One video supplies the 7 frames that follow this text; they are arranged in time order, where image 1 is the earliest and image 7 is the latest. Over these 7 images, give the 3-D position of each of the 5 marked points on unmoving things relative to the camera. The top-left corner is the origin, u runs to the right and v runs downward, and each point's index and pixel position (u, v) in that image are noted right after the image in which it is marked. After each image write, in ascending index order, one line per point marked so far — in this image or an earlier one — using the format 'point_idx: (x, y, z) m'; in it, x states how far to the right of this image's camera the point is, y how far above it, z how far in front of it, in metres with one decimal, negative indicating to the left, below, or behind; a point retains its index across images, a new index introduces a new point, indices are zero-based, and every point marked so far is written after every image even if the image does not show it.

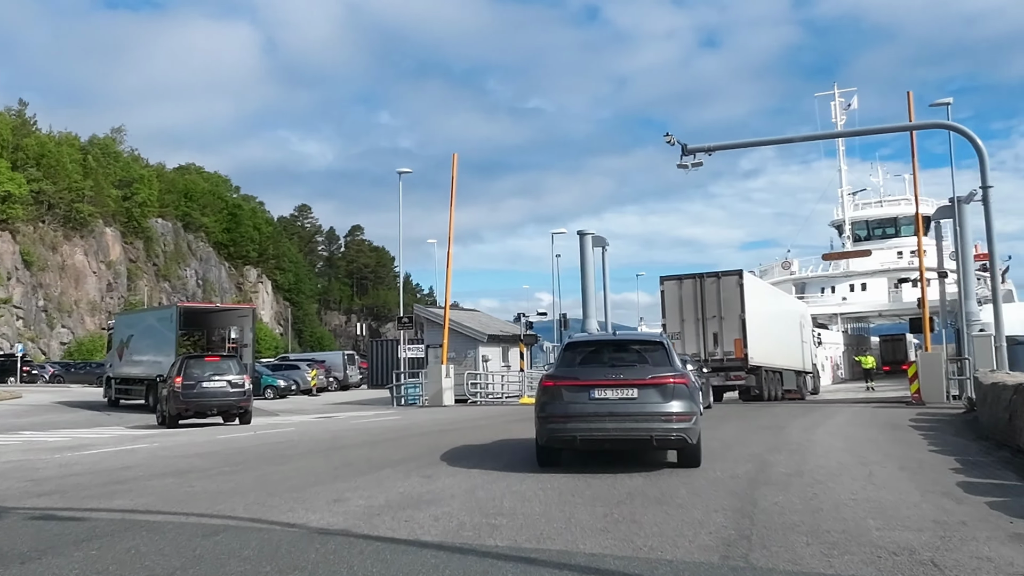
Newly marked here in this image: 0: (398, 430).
0: (-2.2, -2.7, +17.8) m
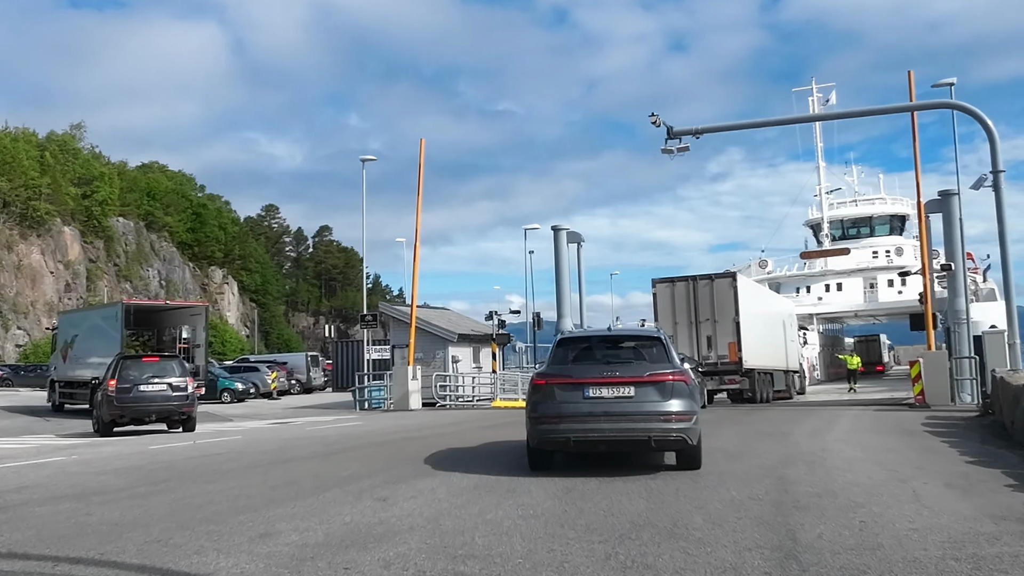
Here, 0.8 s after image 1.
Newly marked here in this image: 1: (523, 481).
0: (-2.7, -2.6, +16.0) m
1: (+0.1, -1.9, +9.1) m
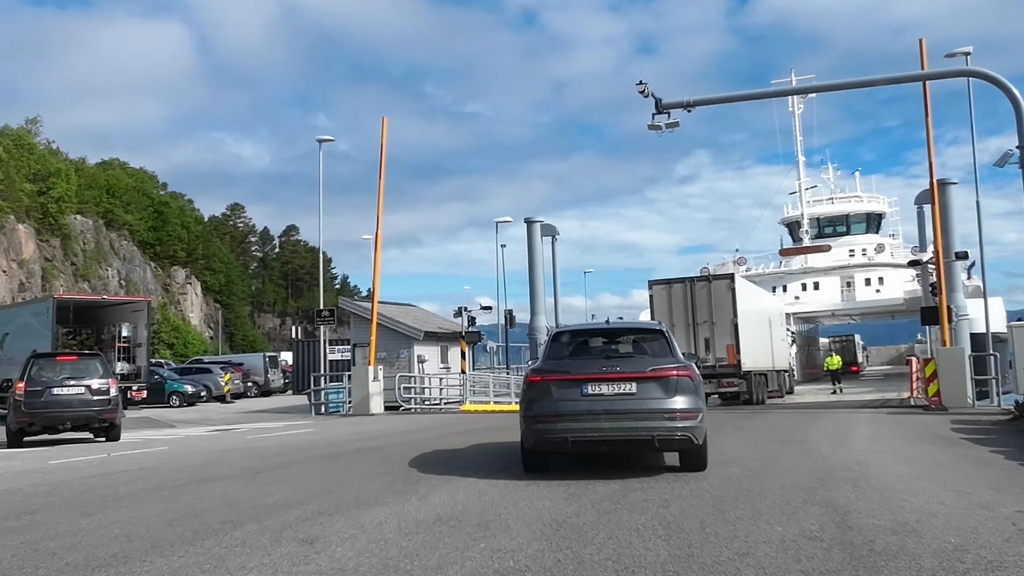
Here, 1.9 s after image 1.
0: (-3.1, -2.4, +13.8) m
1: (-0.1, -1.7, +7.0) m
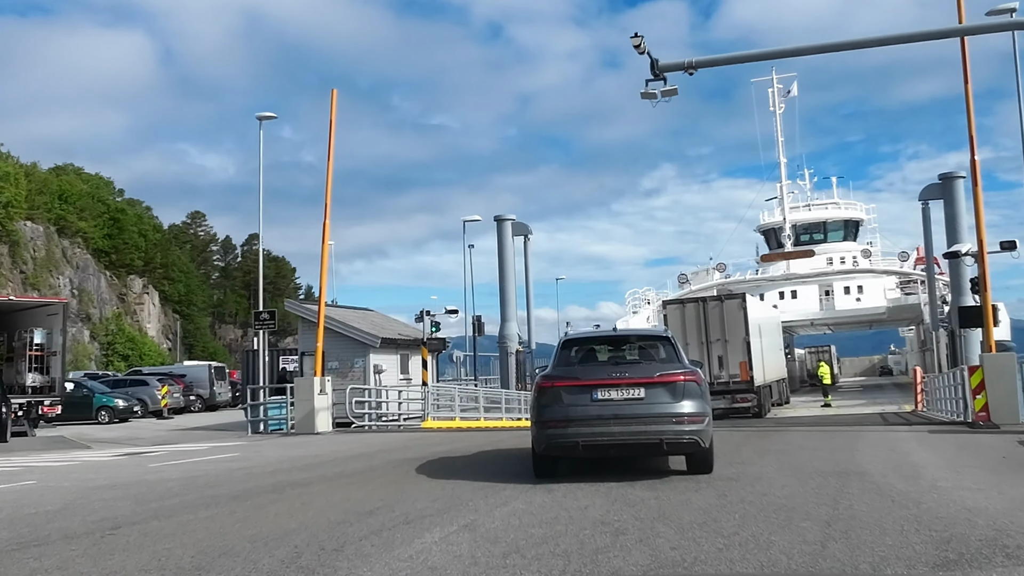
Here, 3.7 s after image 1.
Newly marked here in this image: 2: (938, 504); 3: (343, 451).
0: (-3.5, -2.2, +10.8) m
1: (-0.2, -1.5, +4.1) m
2: (+3.4, -1.7, +7.3) m
3: (-2.7, -2.6, +14.4) m
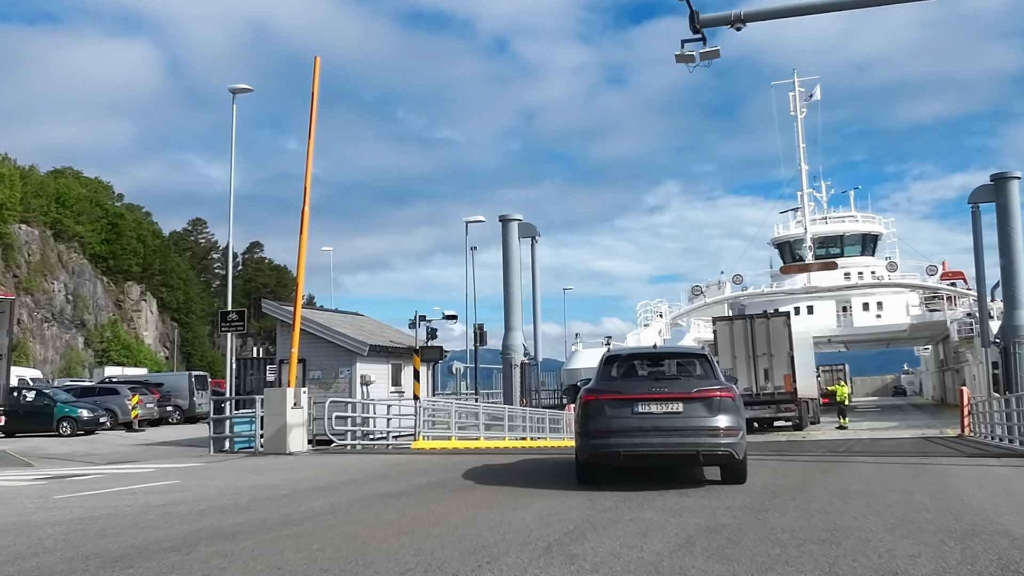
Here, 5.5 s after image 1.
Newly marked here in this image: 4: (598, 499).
0: (-3.5, -2.1, +8.1) m
1: (-0.2, -1.3, +1.5) m
2: (+3.4, -1.6, +4.6) m
3: (-2.6, -2.5, +11.8) m
4: (+0.8, -2.1, +9.0) m
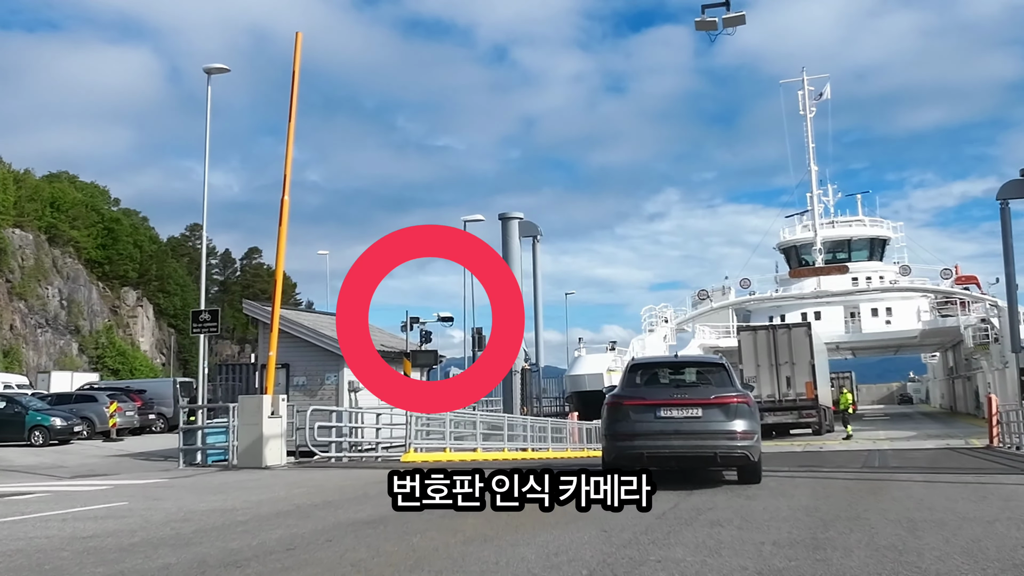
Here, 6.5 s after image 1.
0: (-3.5, -1.9, +6.6) m
1: (-0.2, -1.1, -0.1) m
2: (+3.4, -1.4, +3.1) m
3: (-2.6, -2.4, +10.2) m
4: (+0.8, -2.0, +7.5) m
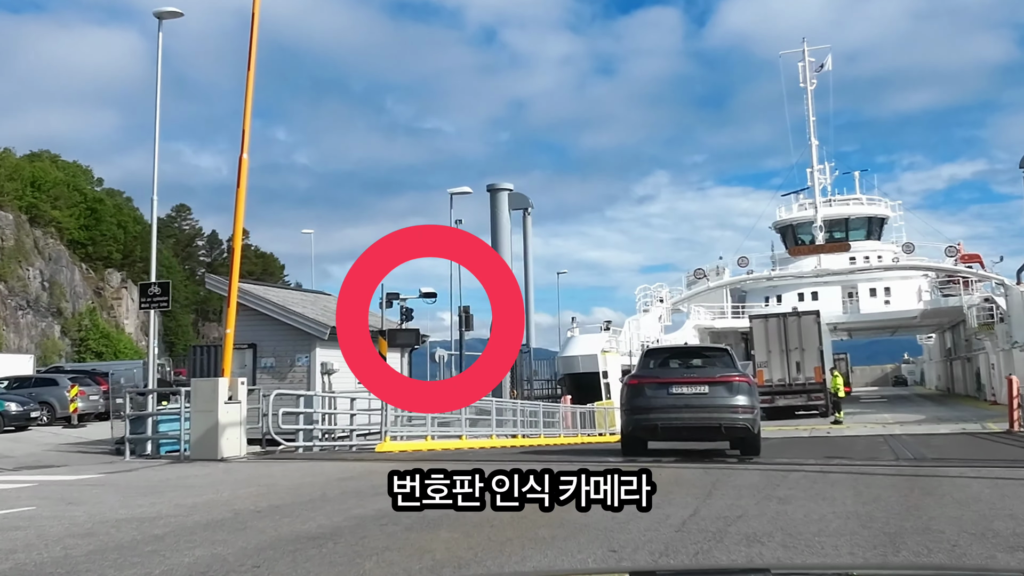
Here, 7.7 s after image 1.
0: (-3.6, -1.7, +4.9) m
1: (-0.2, -0.9, -1.7) m
2: (+3.3, -1.2, +1.4) m
3: (-2.7, -2.0, +8.6) m
4: (+0.7, -1.7, +5.9) m
